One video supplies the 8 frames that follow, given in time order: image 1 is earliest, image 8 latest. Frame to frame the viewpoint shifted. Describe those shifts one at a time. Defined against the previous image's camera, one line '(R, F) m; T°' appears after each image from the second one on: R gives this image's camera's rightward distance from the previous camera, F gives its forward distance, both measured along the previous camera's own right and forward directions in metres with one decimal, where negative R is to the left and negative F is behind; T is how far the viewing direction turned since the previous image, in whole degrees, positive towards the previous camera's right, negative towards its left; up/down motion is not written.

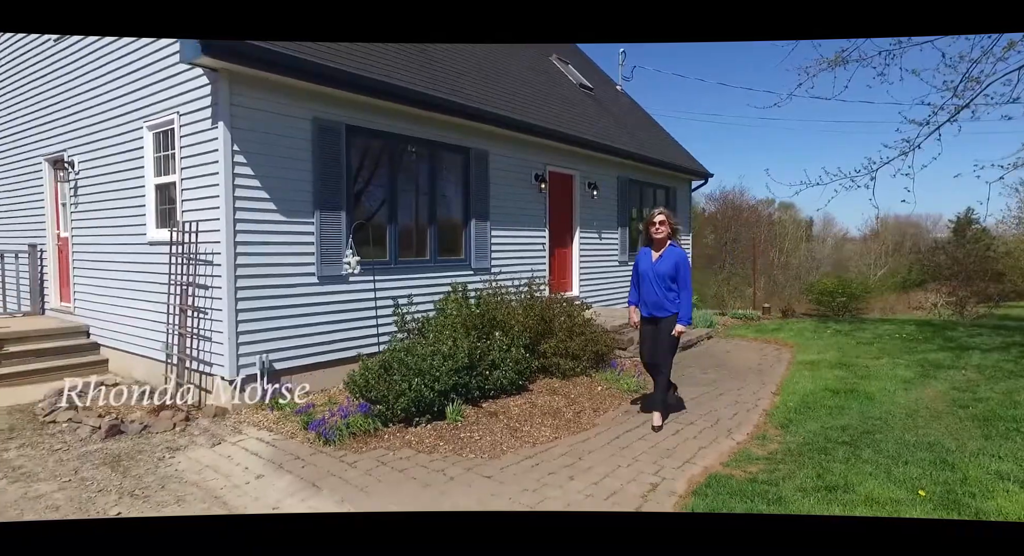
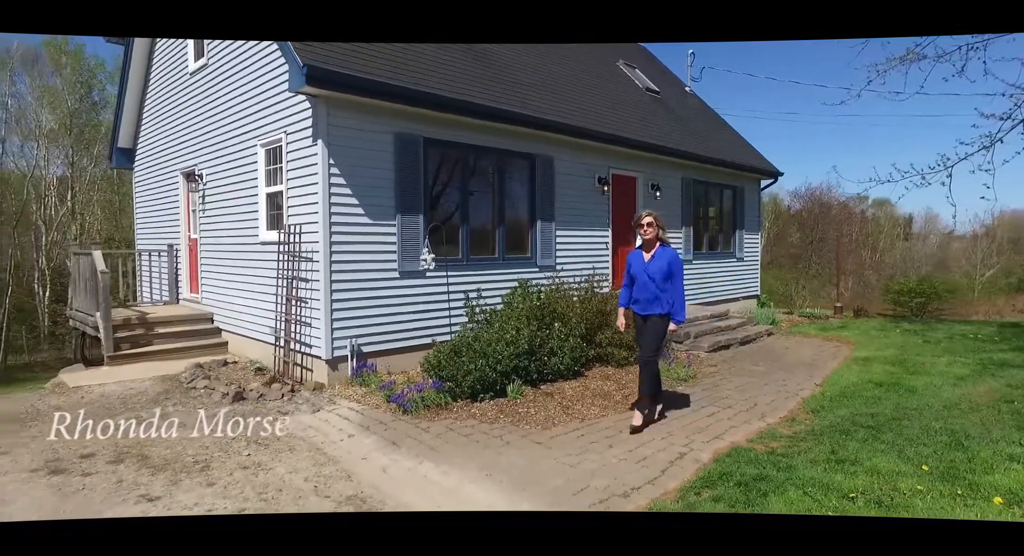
(+0.2, -0.7) m; -7°
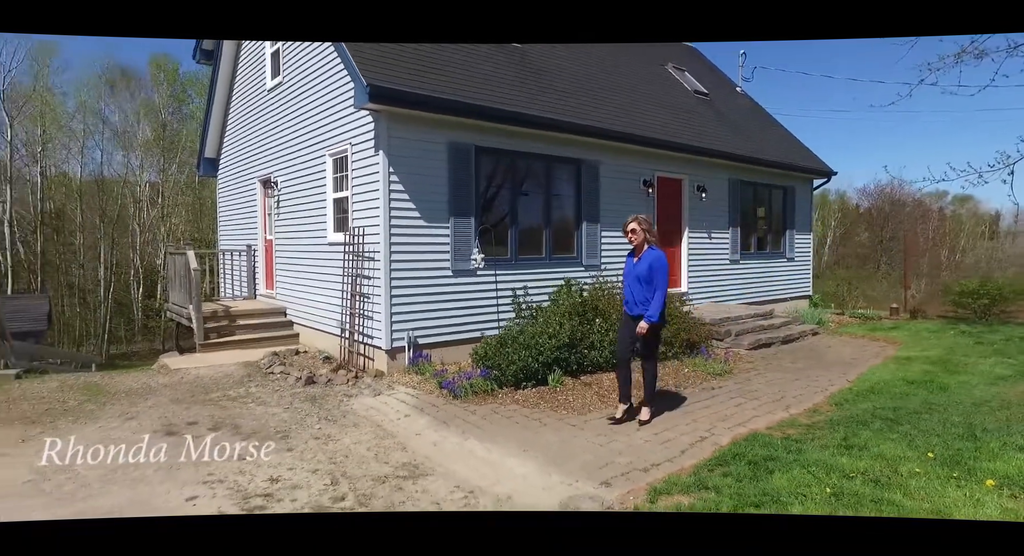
(+0.2, -0.6) m; -5°
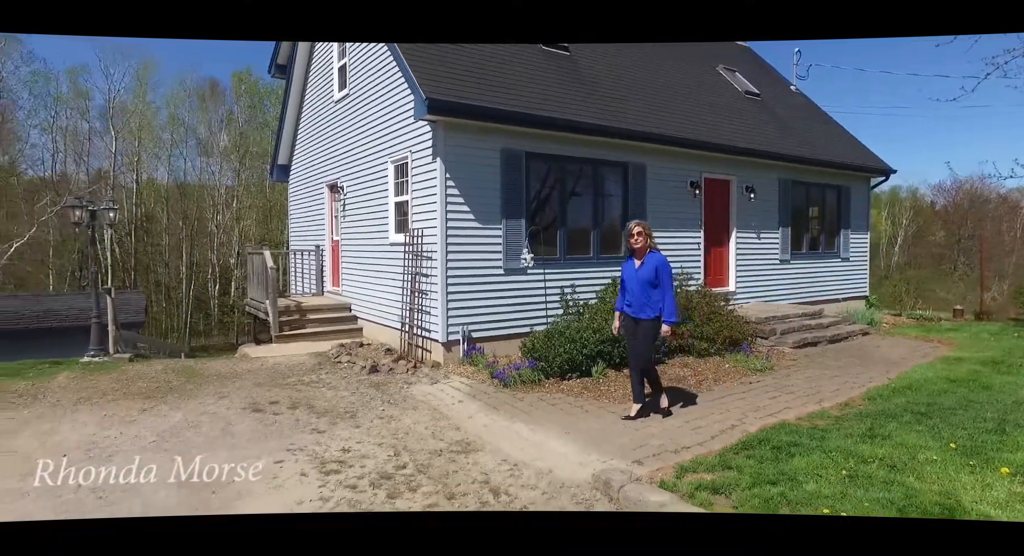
(+0.1, -0.5) m; -5°
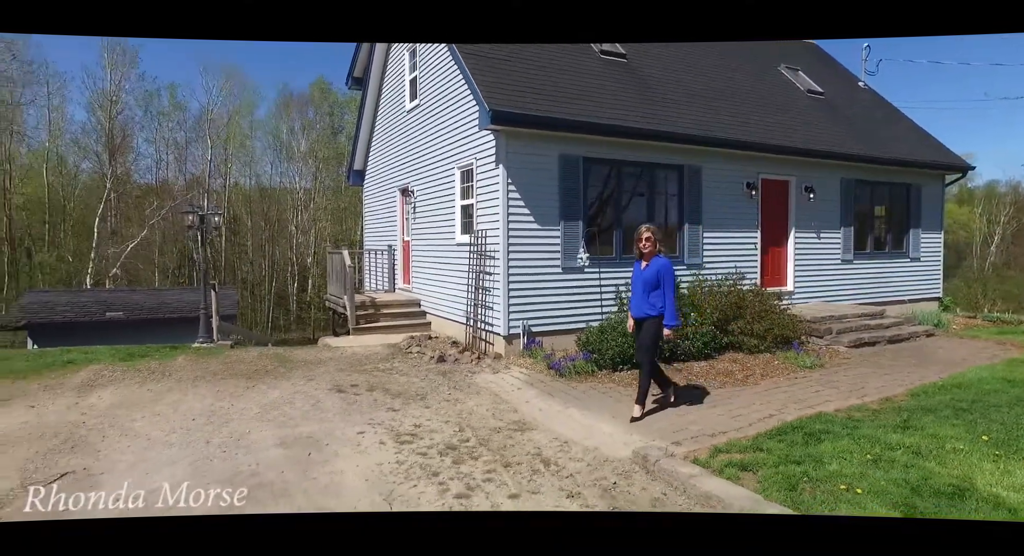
(+0.1, -0.6) m; -6°
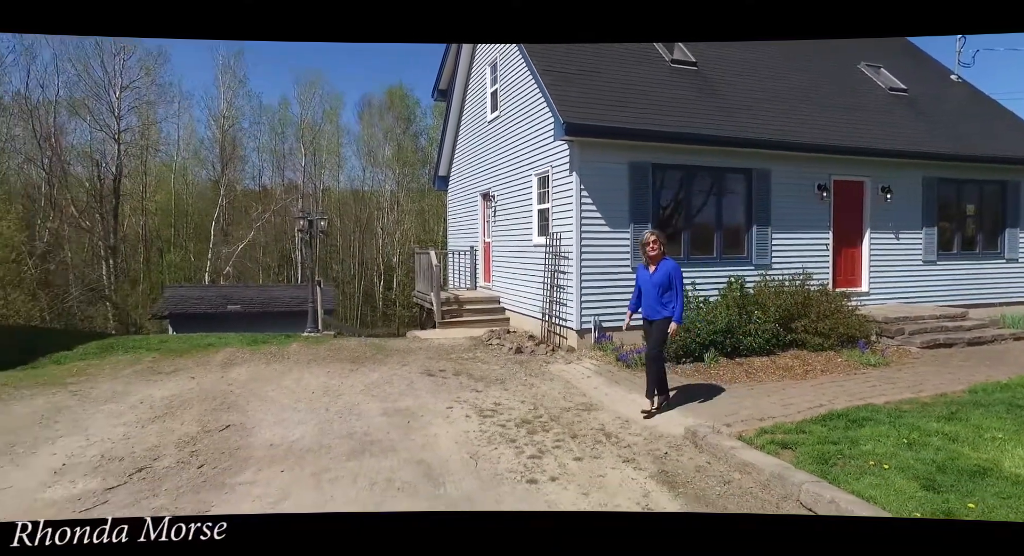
(+0.1, -0.8) m; -7°
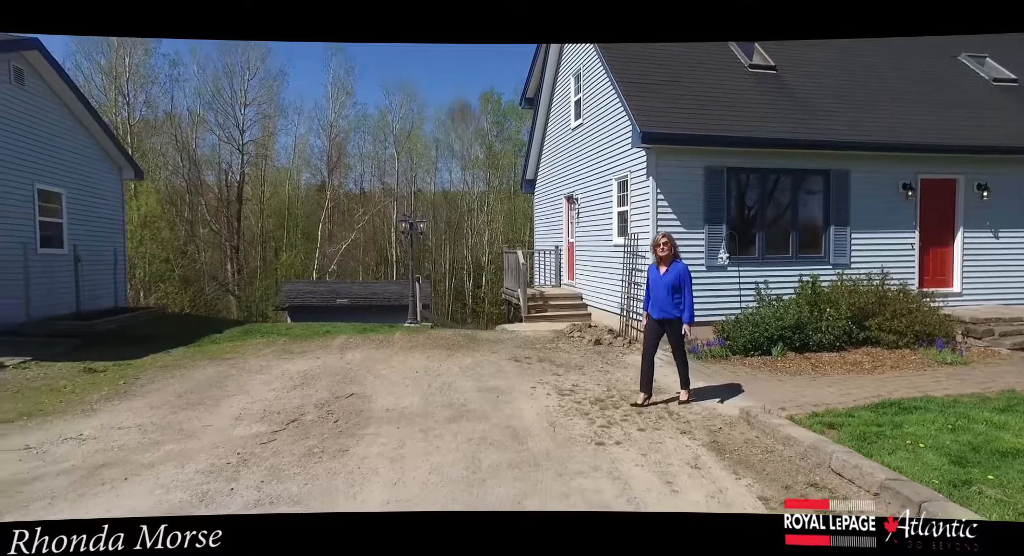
(+0.1, -0.9) m; -8°
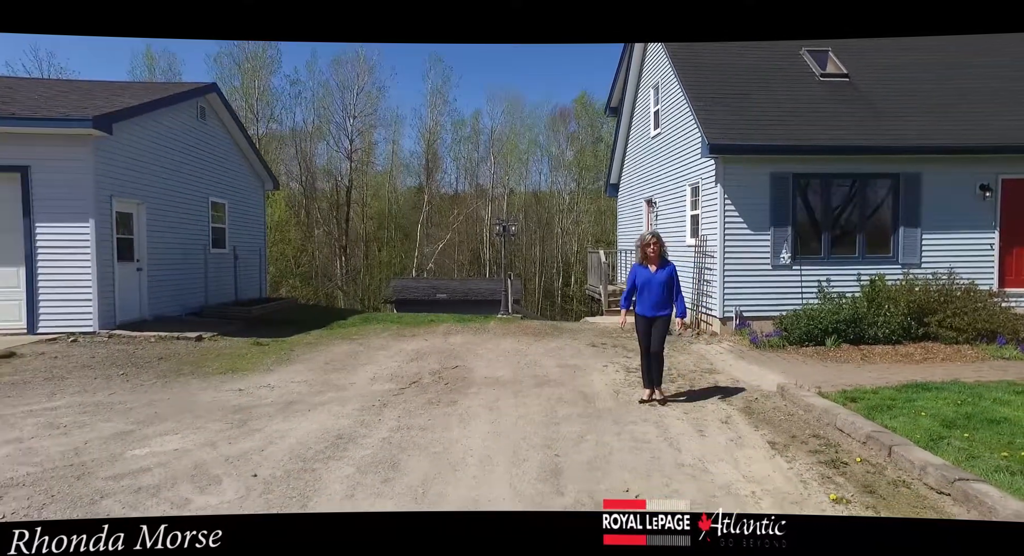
(+0.2, -1.5) m; -8°
